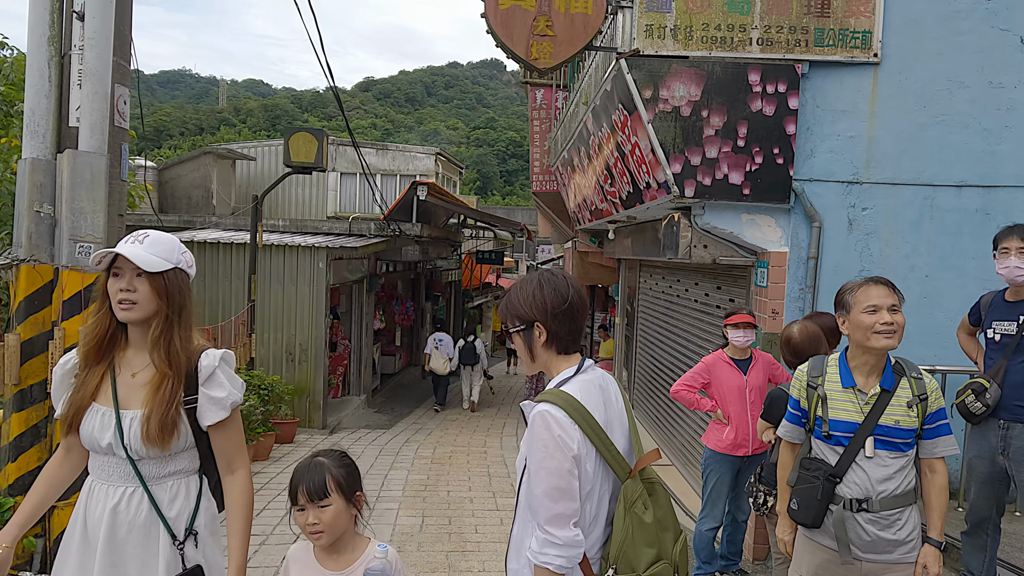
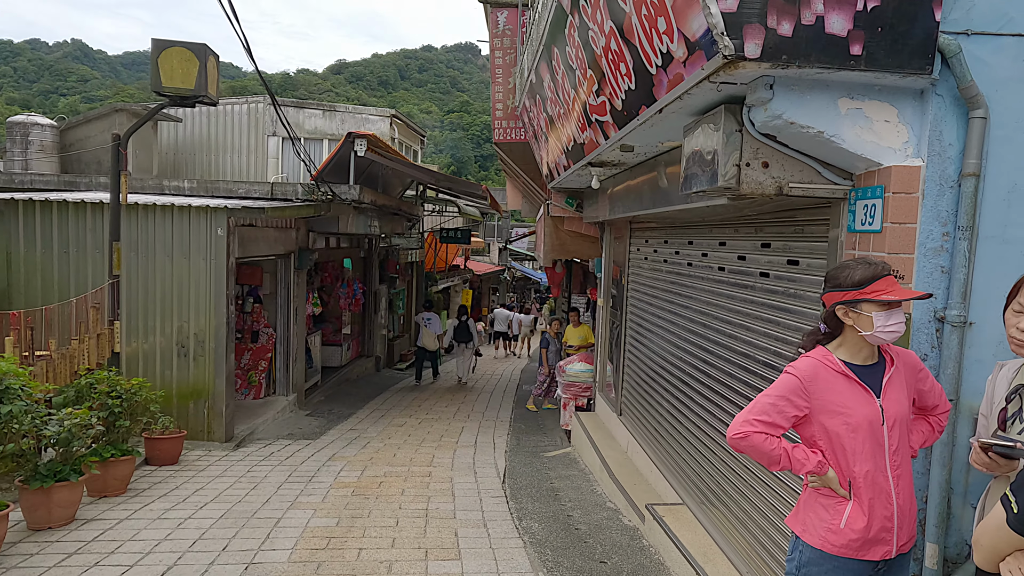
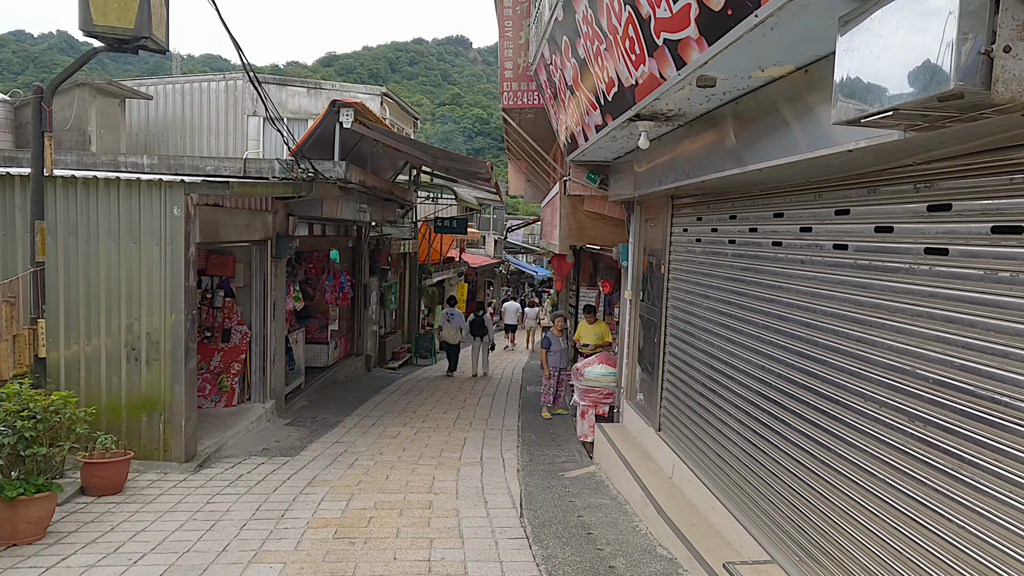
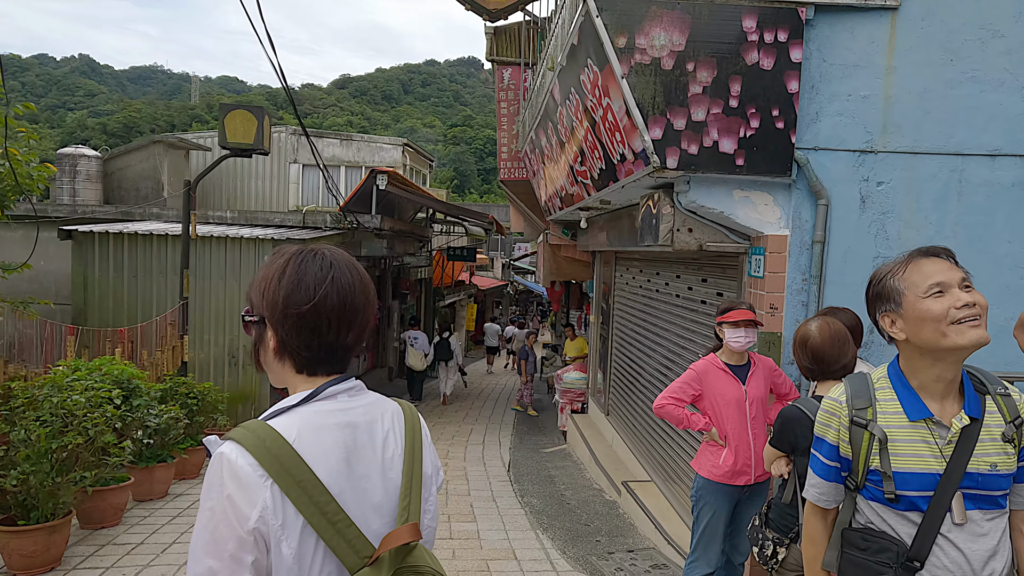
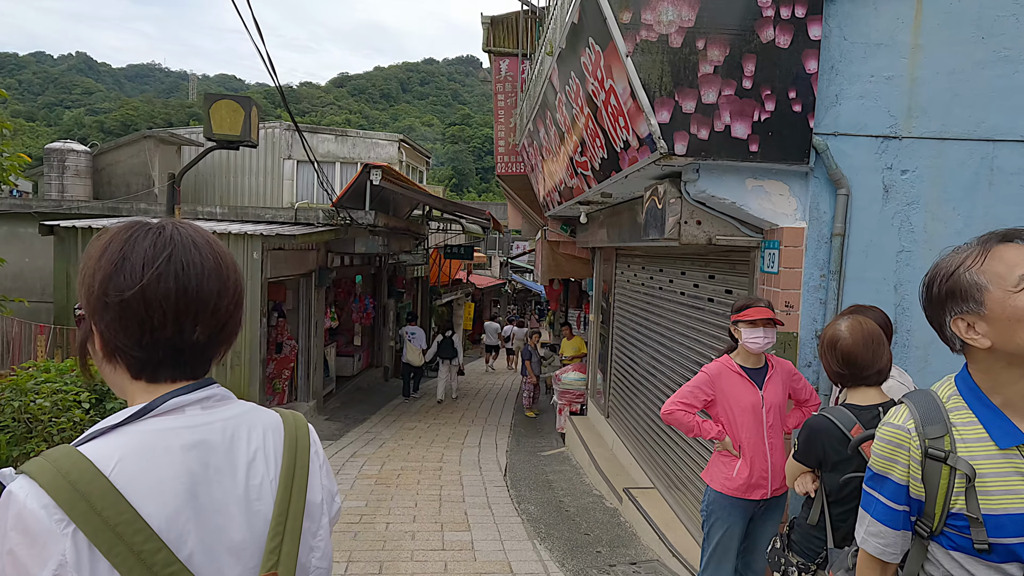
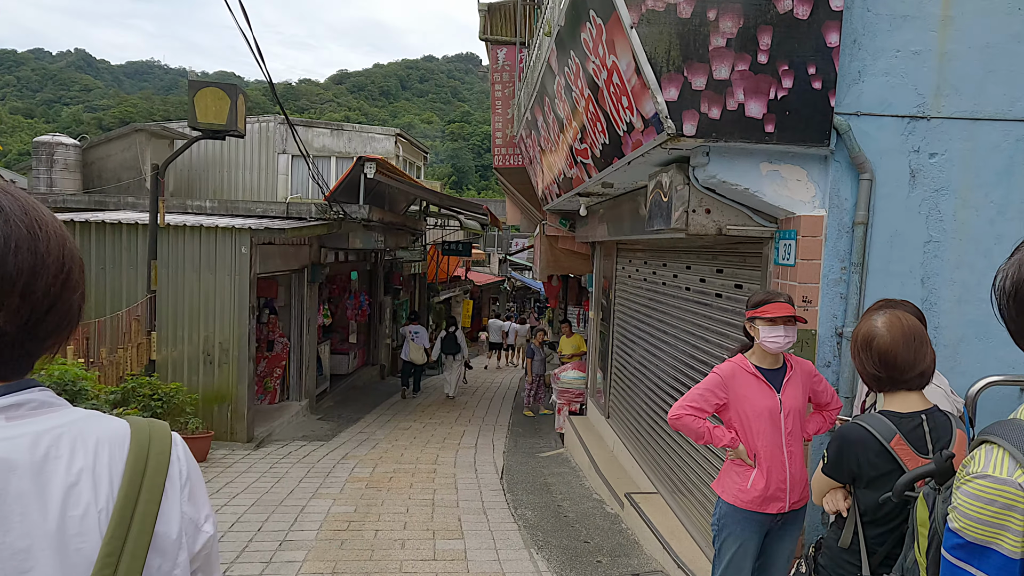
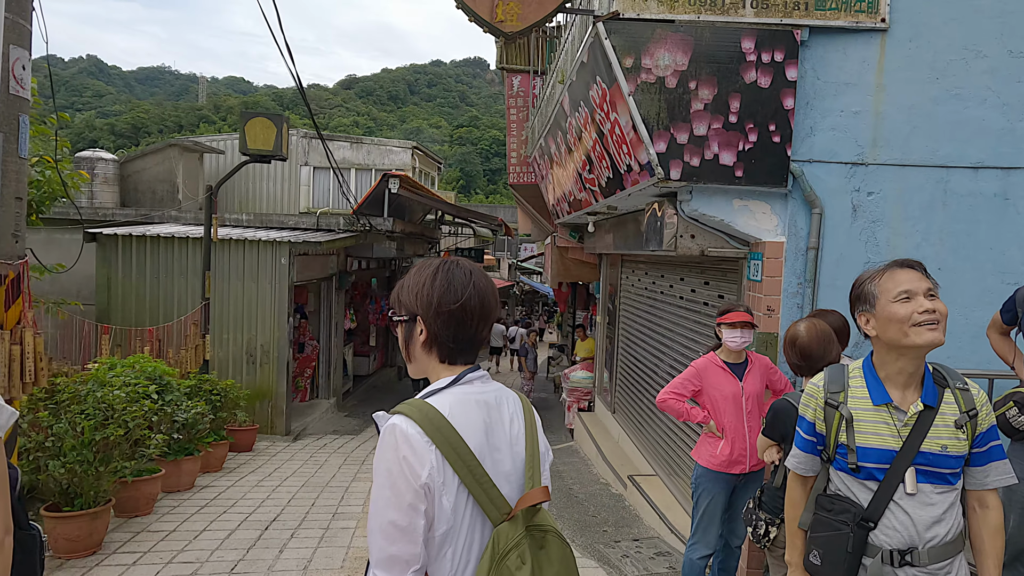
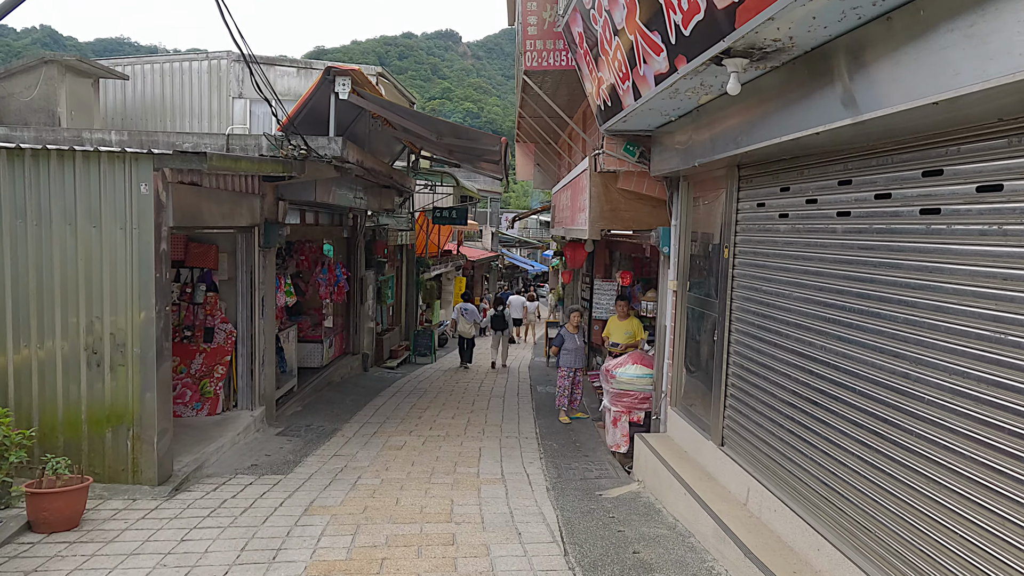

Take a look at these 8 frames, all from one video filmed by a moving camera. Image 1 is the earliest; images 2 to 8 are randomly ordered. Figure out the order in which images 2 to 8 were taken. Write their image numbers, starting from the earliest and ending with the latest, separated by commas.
7, 4, 5, 6, 2, 3, 8
